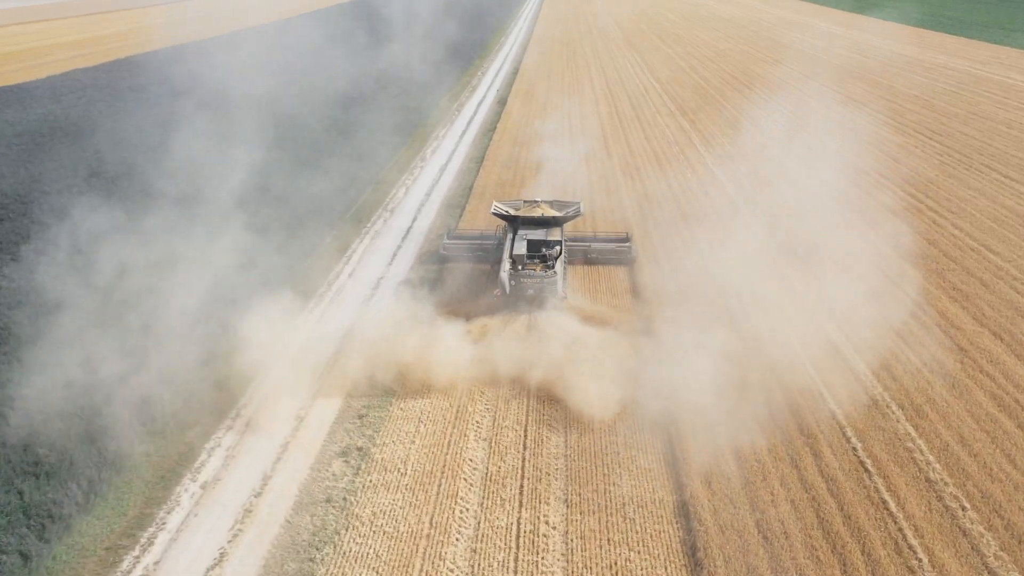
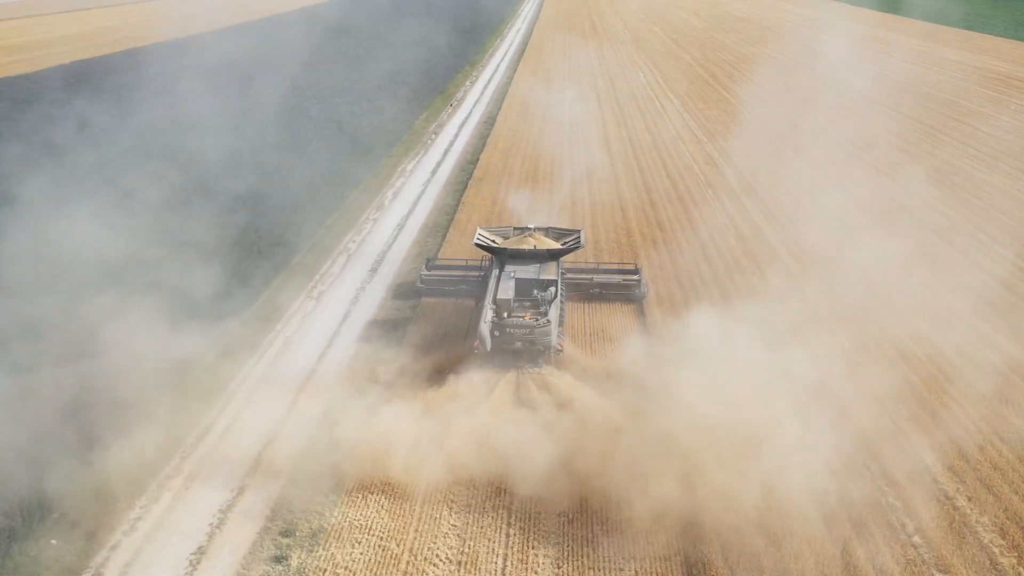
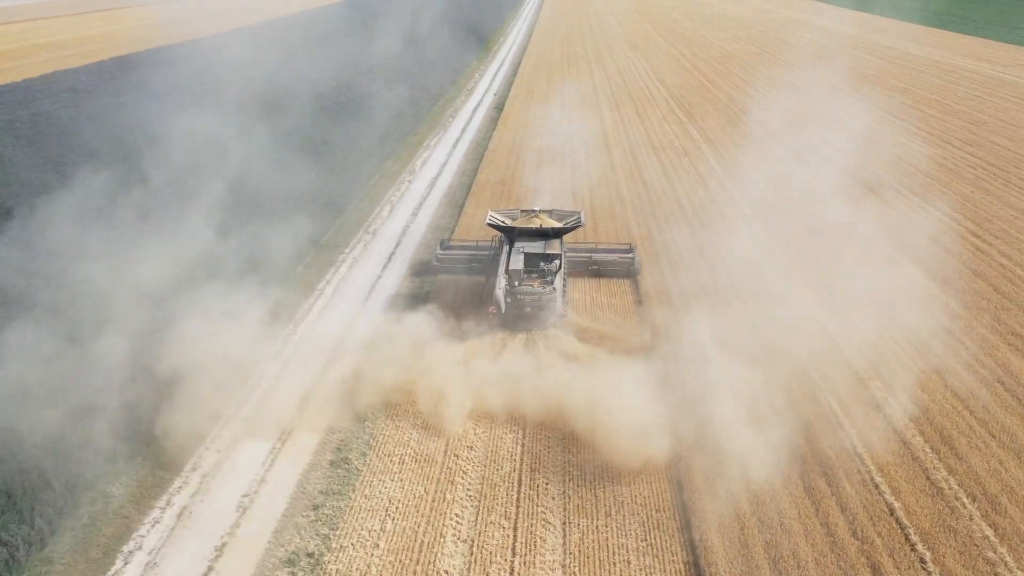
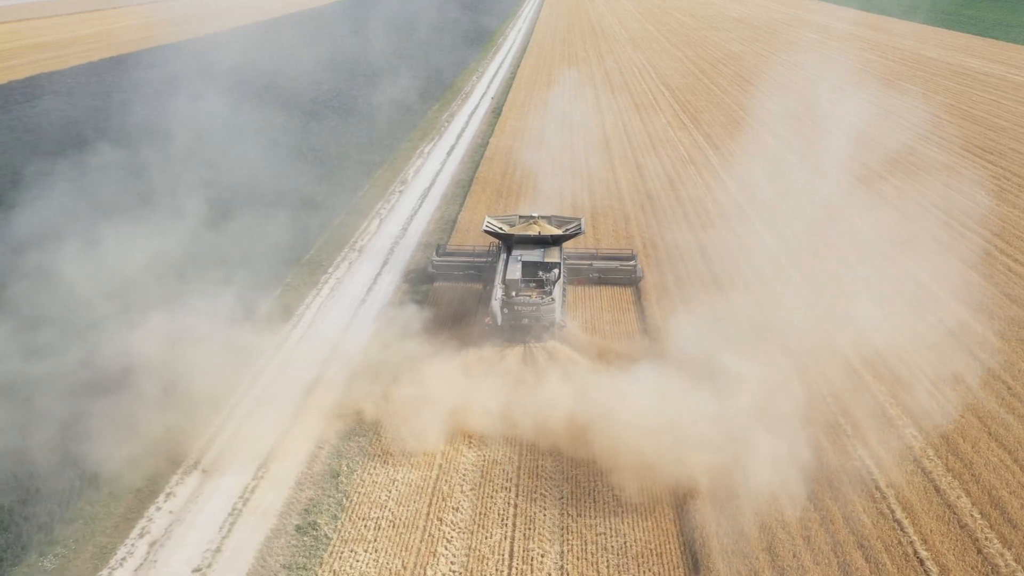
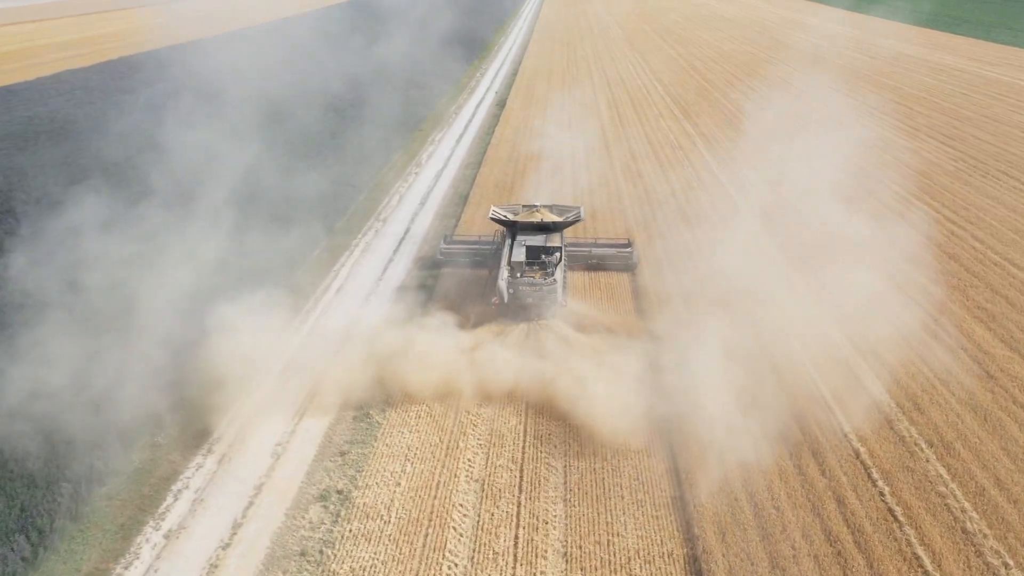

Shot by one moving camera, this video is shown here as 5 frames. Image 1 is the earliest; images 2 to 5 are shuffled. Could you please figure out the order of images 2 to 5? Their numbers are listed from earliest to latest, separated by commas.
5, 3, 4, 2
